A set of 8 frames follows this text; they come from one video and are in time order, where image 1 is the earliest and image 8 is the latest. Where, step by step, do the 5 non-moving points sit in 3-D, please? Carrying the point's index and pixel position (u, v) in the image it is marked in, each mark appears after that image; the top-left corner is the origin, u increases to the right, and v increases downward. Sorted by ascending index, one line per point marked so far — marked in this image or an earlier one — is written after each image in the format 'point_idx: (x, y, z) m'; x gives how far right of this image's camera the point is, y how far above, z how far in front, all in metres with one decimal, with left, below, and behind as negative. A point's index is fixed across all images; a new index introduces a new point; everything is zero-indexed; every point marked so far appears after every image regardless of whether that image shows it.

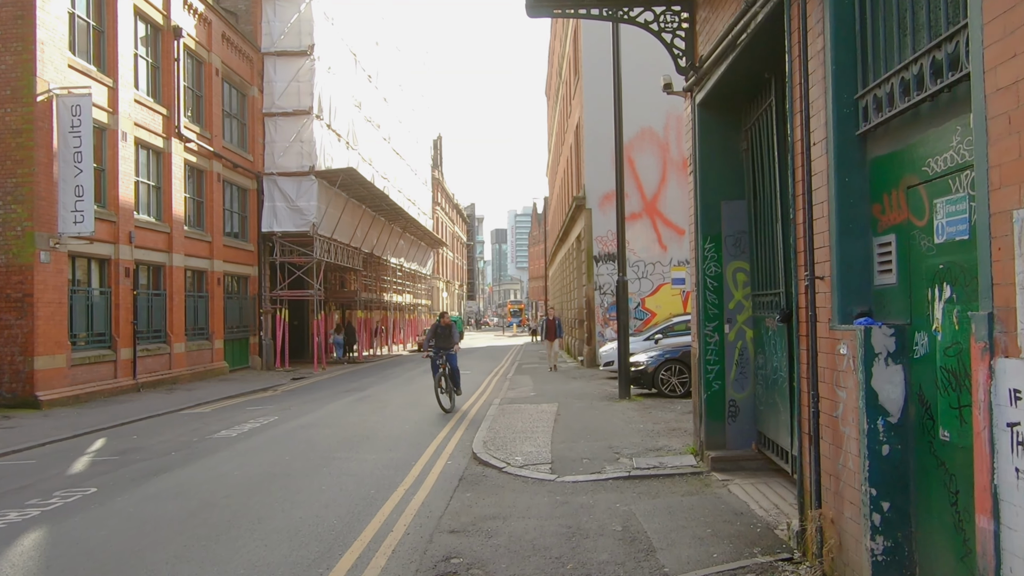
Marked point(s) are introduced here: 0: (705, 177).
0: (+1.9, +1.1, +8.0) m
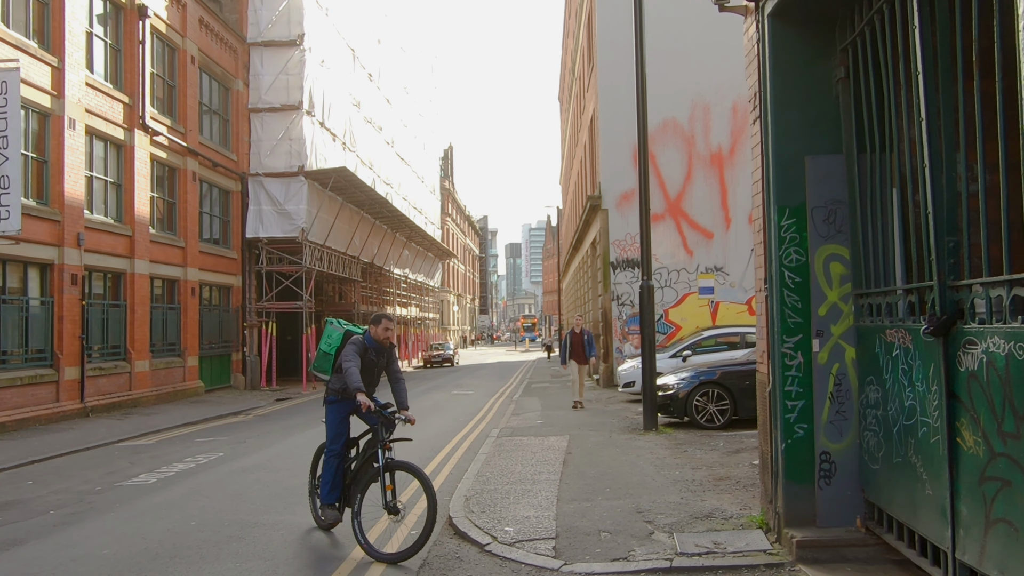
0: (+1.8, +1.1, +5.4) m
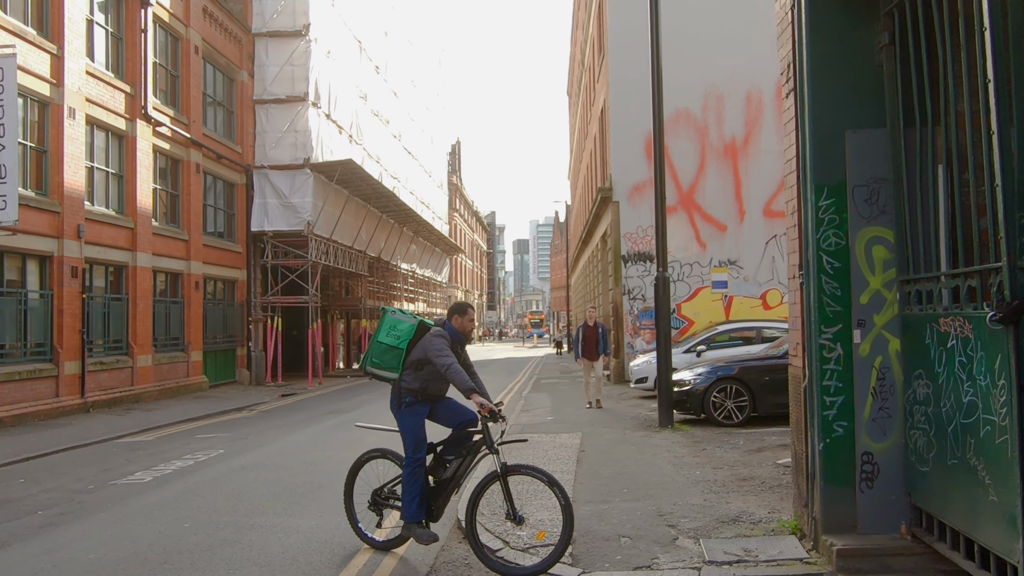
0: (+1.8, +1.2, +5.0) m
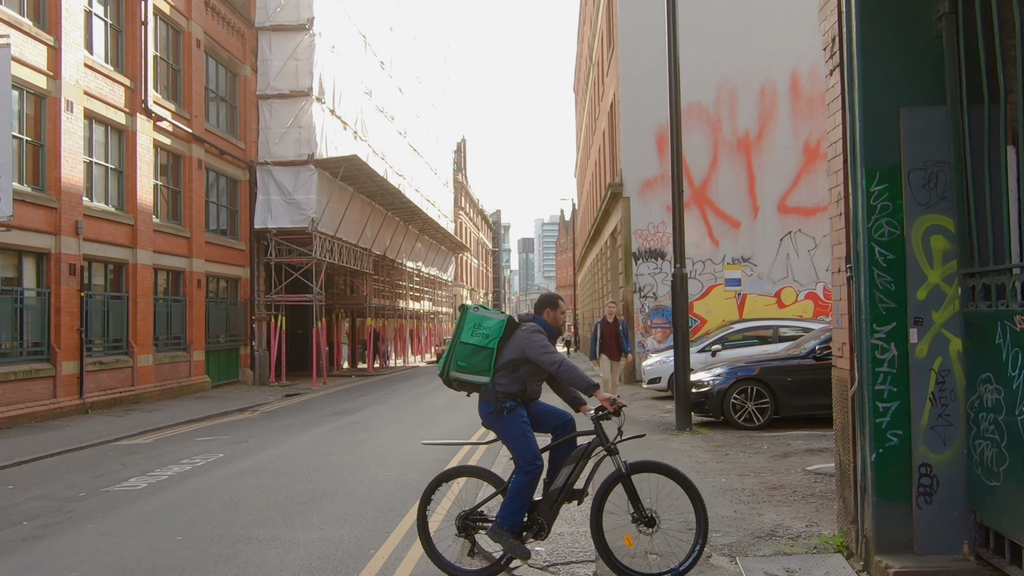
0: (+1.9, +1.2, +4.5) m
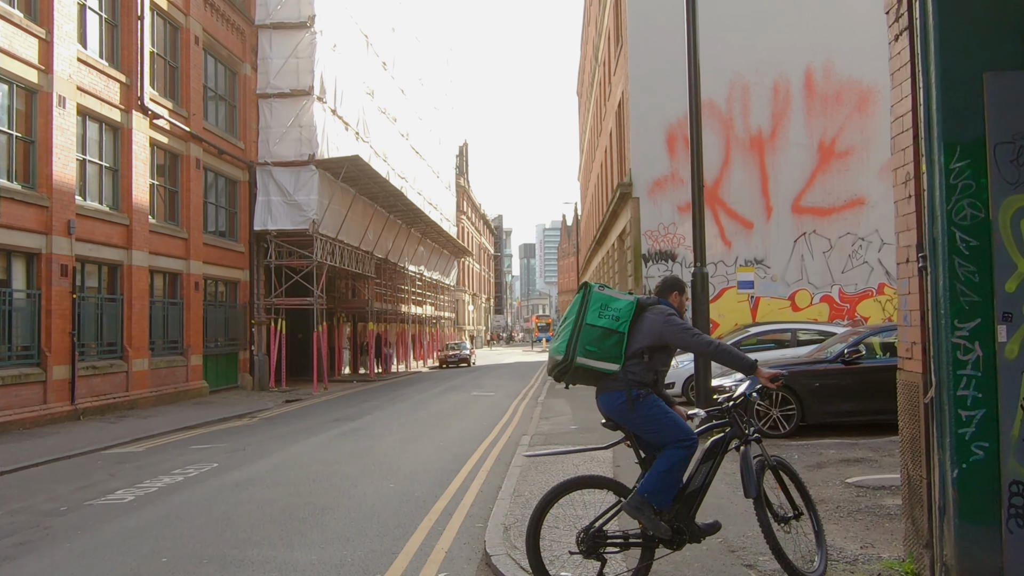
0: (+2.1, +1.3, +4.0) m
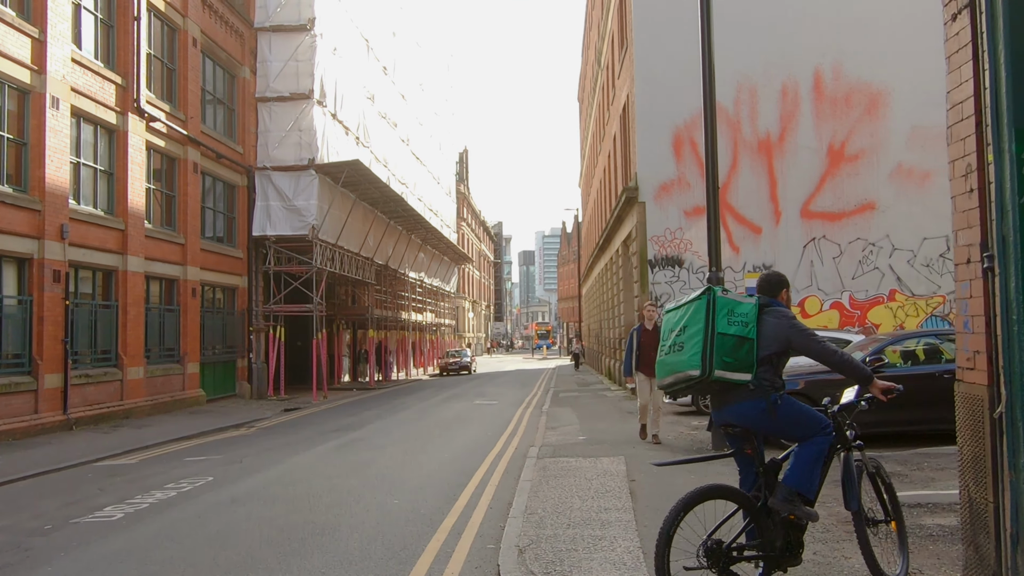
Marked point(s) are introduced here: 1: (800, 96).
0: (+2.2, +1.2, +3.6) m
1: (+6.9, +4.6, +19.6) m
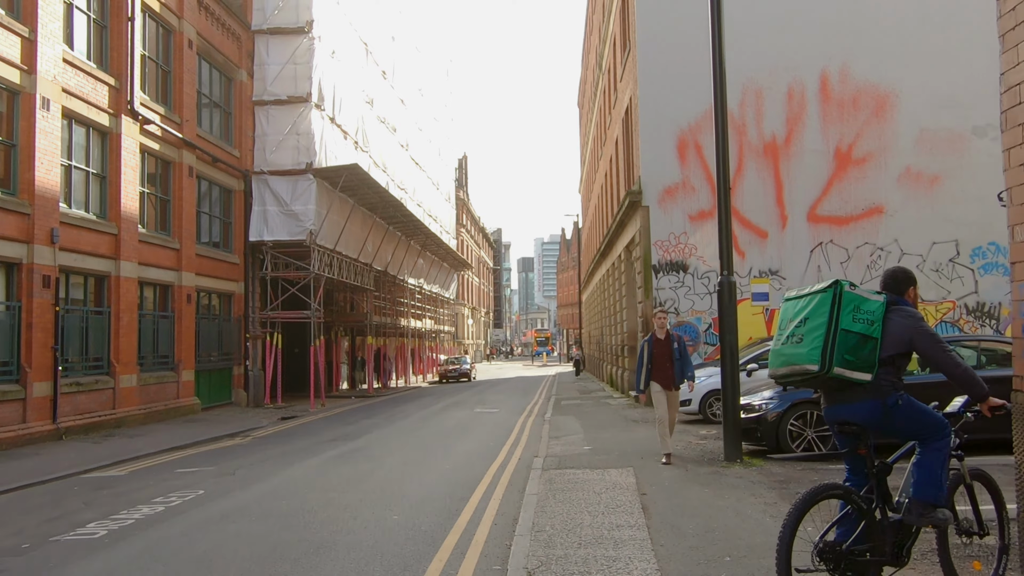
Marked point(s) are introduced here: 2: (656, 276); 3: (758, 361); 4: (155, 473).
0: (+2.2, +1.3, +3.2) m
1: (+6.9, +4.5, +19.3) m
2: (+3.3, +0.3, +19.0) m
3: (+4.2, -1.2, +14.0) m
4: (-4.5, -2.4, +10.5) m
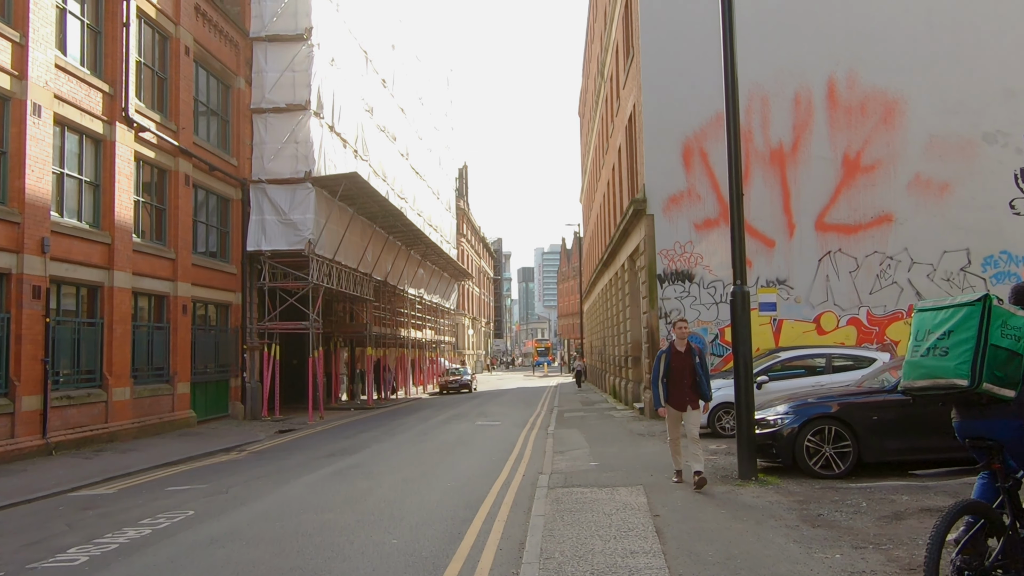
0: (+2.3, +1.2, +2.8) m
1: (+7.0, +4.2, +19.0) m
2: (+3.4, +0.1, +18.6) m
3: (+4.3, -1.4, +13.6) m
4: (-4.5, -2.5, +10.1) m
